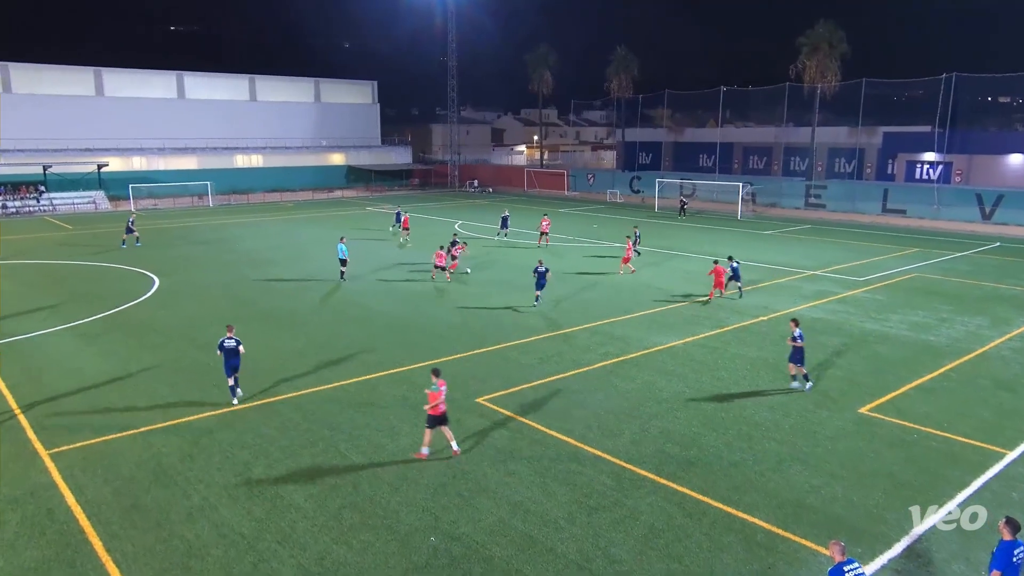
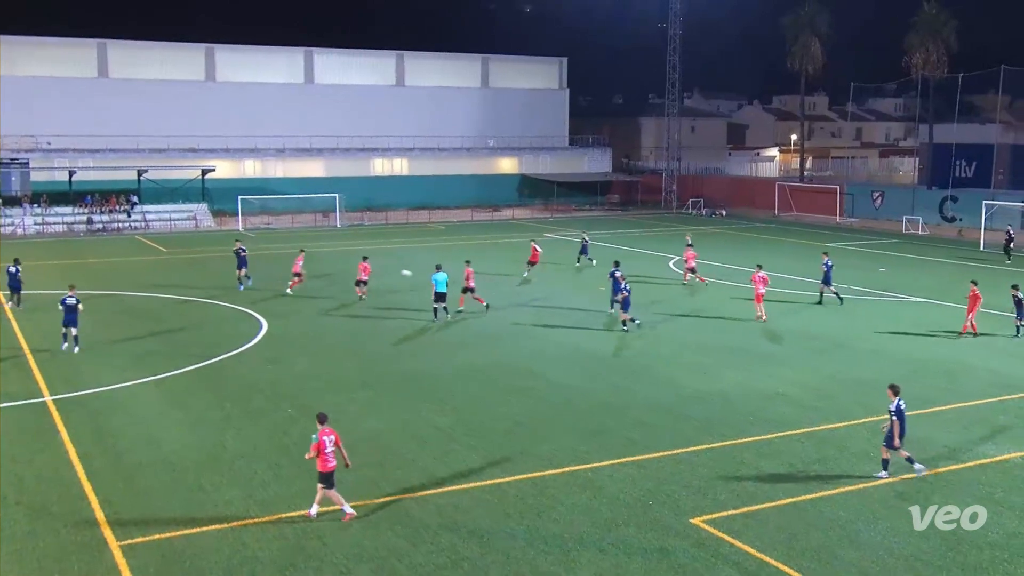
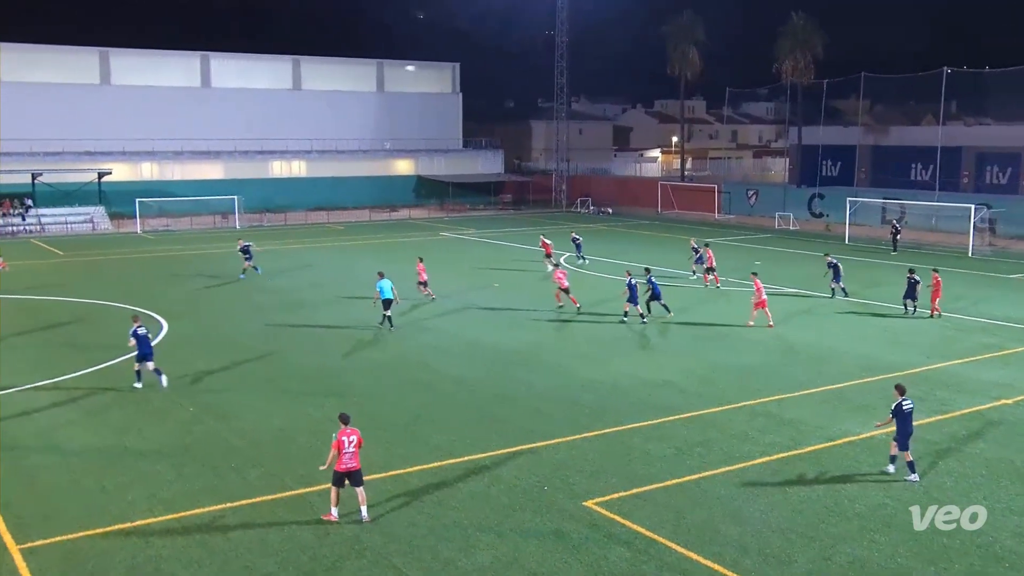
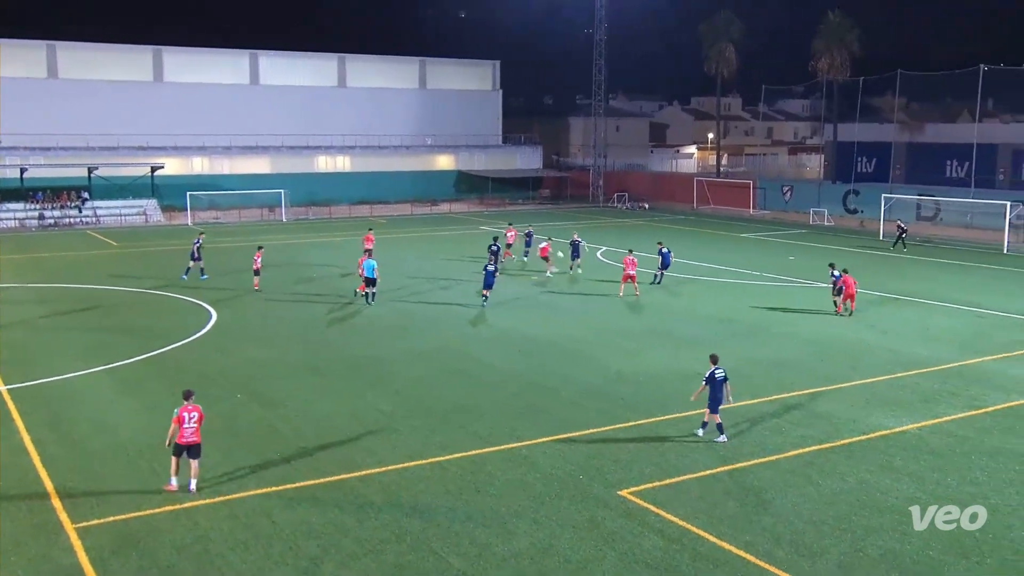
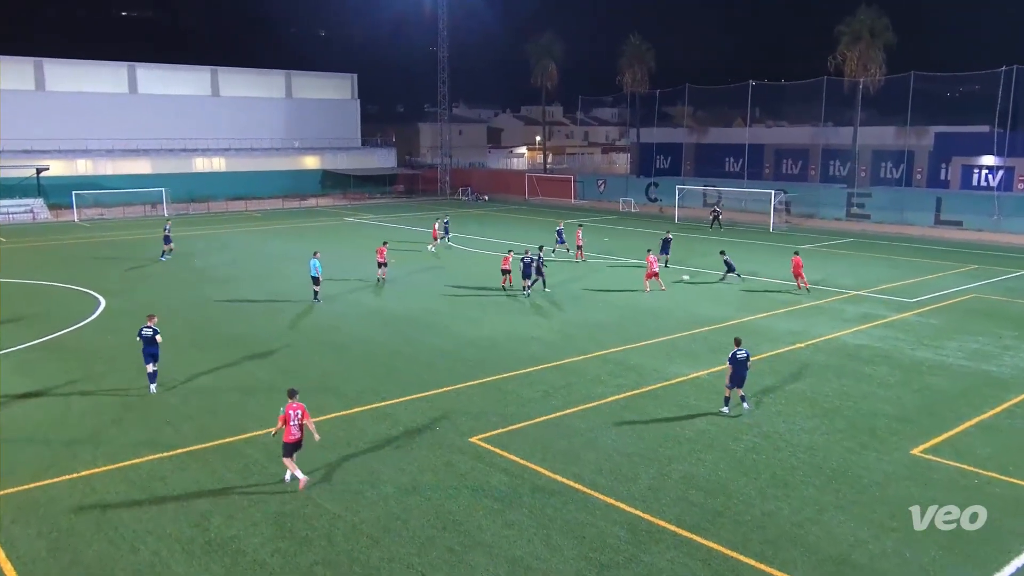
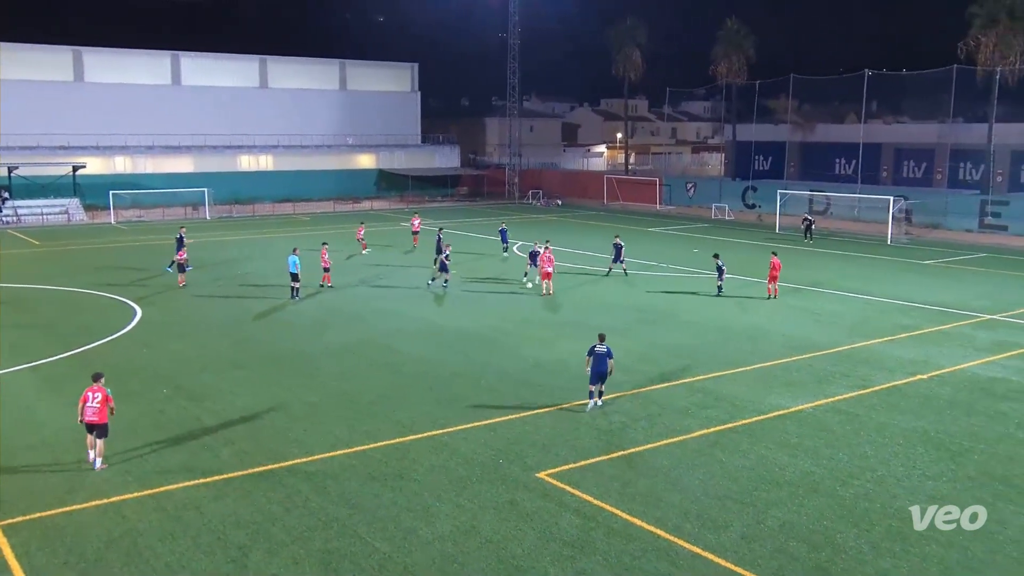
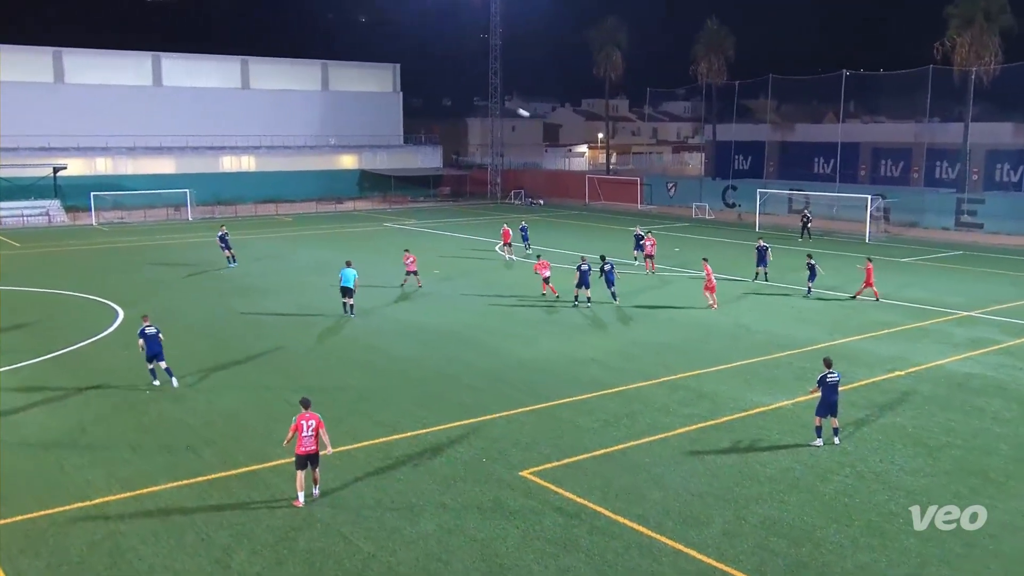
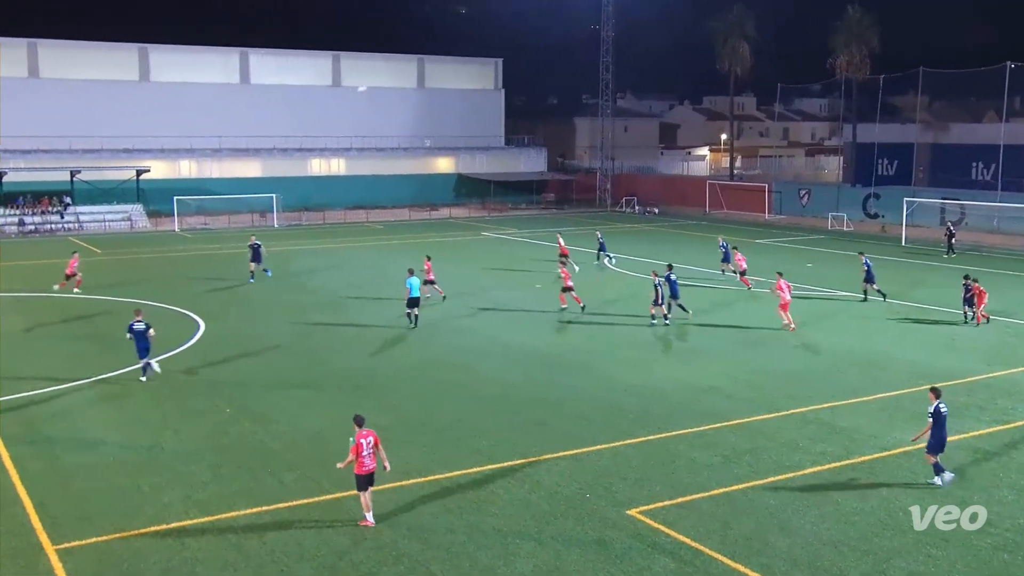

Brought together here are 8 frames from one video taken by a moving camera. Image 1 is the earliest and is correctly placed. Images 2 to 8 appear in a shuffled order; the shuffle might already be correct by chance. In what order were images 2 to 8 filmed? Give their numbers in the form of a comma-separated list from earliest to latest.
5, 7, 3, 8, 2, 4, 6
